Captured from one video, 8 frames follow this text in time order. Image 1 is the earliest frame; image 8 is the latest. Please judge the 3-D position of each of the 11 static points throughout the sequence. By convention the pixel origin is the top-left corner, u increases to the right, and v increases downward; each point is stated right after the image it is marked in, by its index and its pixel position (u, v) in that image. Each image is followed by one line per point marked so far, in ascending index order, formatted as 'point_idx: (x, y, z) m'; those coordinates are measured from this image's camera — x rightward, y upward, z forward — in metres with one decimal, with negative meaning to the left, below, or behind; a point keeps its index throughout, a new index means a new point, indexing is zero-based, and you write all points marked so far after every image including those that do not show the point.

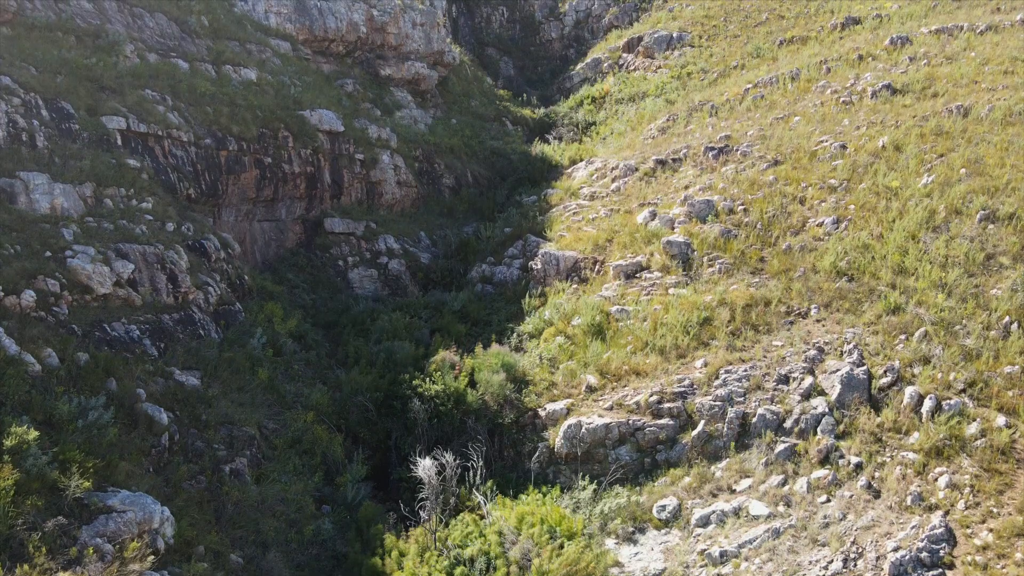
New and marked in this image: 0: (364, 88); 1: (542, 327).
0: (-3.8, +5.0, +18.6) m
1: (+0.5, -0.6, +11.5) m
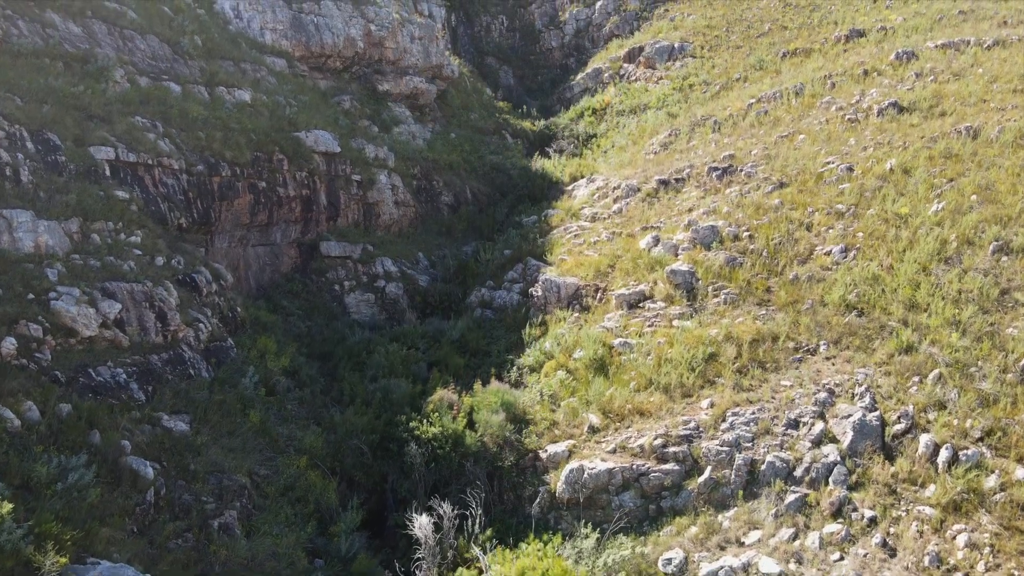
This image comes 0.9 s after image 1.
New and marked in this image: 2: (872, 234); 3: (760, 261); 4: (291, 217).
0: (-3.8, +4.5, +18.3) m
1: (+0.5, -1.1, +11.2) m
2: (+5.8, +0.9, +11.8) m
3: (+4.0, +0.4, +11.9) m
4: (-4.2, +1.3, +13.9) m
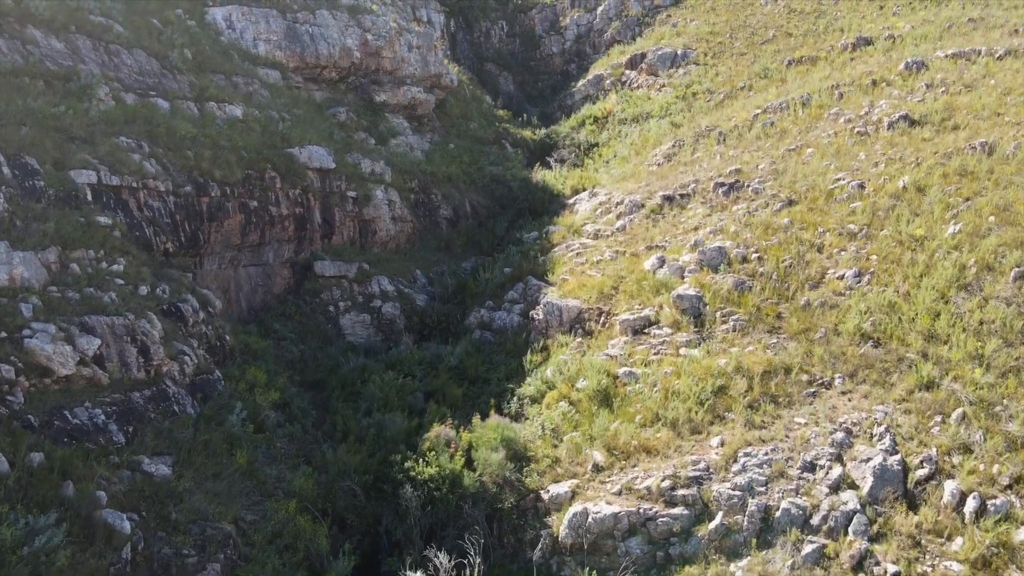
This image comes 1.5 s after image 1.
0: (-3.8, +4.1, +17.8) m
1: (+0.5, -1.5, +10.8) m
2: (+5.8, +0.5, +11.3) m
3: (+4.0, +0.1, +11.5) m
4: (-4.2, +0.9, +13.5) m
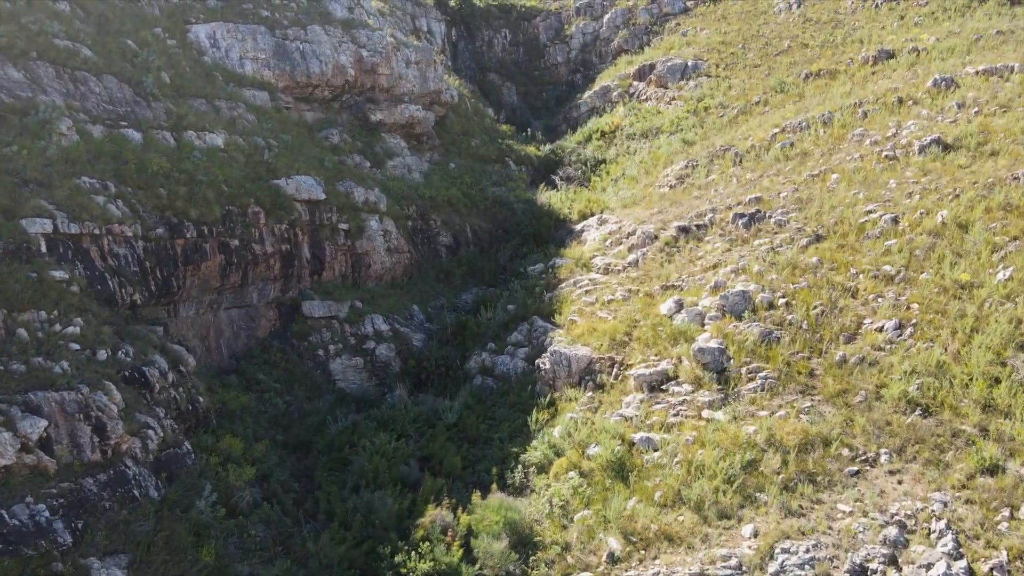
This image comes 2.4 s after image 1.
0: (-3.7, +3.4, +16.8) m
1: (+0.5, -2.2, +9.7) m
2: (+5.8, -0.3, +10.2) m
3: (+4.1, -0.7, +10.4) m
4: (-4.1, +0.2, +12.5) m
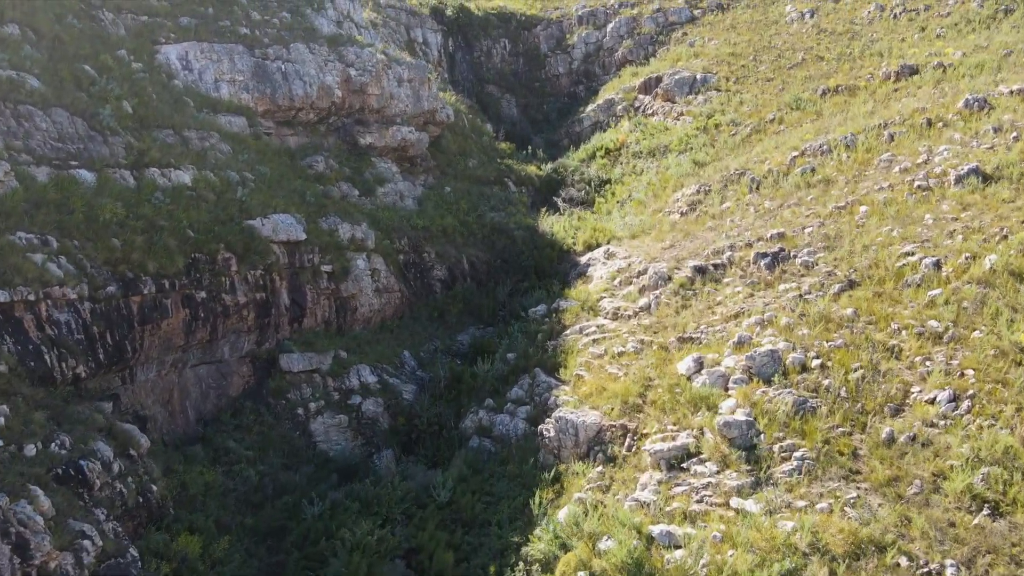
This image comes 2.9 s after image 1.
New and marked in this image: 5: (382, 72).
0: (-3.7, +2.6, +15.5) m
1: (+0.5, -3.0, +8.5) m
2: (+5.8, -1.1, +9.0) m
3: (+4.1, -1.5, +9.2) m
4: (-4.1, -0.6, +11.2) m
5: (-3.0, +4.9, +16.9) m
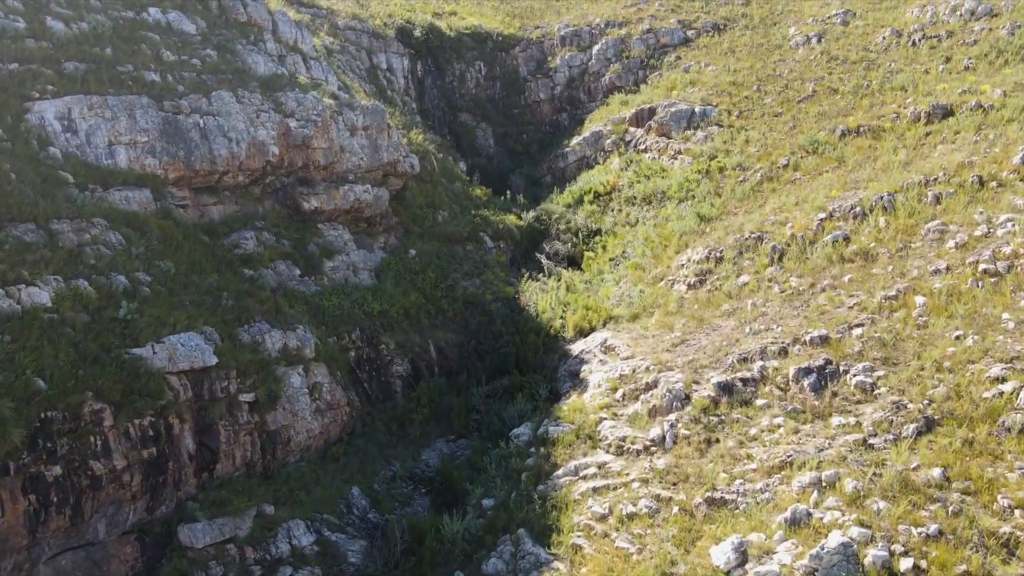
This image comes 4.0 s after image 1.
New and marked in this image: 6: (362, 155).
0: (-4.1, +0.8, +12.6) m
1: (+0.4, -4.7, +5.7) m
2: (+5.6, -2.7, +6.4) m
3: (+3.9, -3.2, +6.5) m
4: (-4.4, -2.3, +8.3) m
5: (-3.4, +3.2, +14.0) m
6: (-3.0, +2.7, +14.7) m
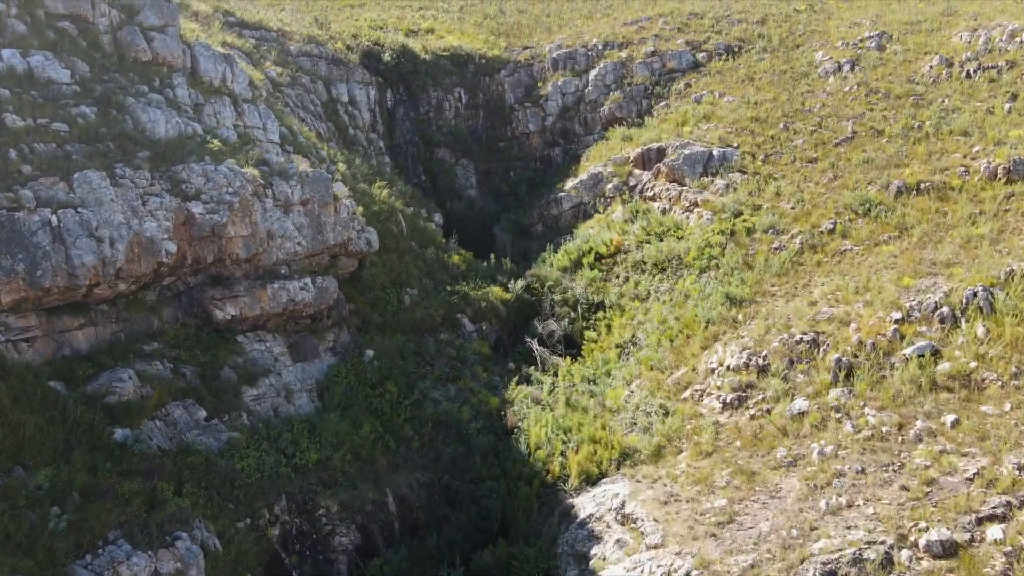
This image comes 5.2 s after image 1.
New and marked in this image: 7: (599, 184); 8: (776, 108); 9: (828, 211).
0: (-4.3, -1.1, +9.2) m
1: (+0.3, -6.6, +2.3) m
2: (+5.5, -4.6, +3.1) m
3: (+3.8, -5.0, +3.2) m
4: (-4.5, -4.2, +4.8) m
5: (-3.7, +1.3, +10.5) m
6: (-3.2, +0.8, +11.2) m
7: (+2.4, +2.8, +19.9) m
8: (+7.0, +4.8, +19.6) m
9: (+6.6, +1.6, +15.3) m
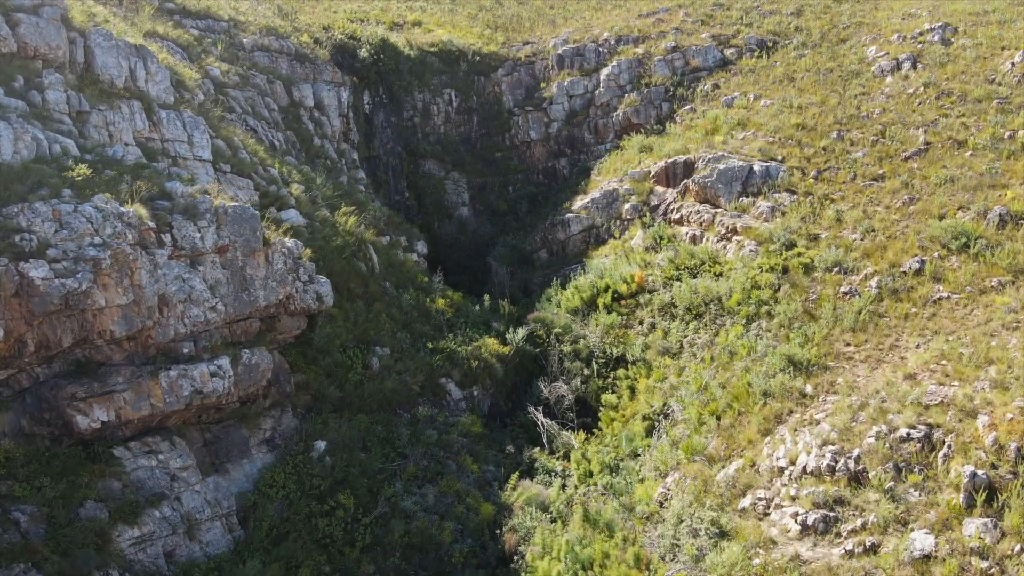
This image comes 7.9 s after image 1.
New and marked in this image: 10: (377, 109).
0: (-4.3, -2.0, +6.0) m
1: (+0.3, -7.5, -0.9) m
2: (+5.5, -5.5, -0.1) m
3: (+3.8, -5.9, 0.0) m
4: (-4.5, -5.1, +1.6) m
5: (-3.7, +0.4, +7.3) m
6: (-3.2, -0.1, +8.0) m
7: (+2.3, +1.9, +16.7) m
8: (+7.0, +3.9, +16.4) m
9: (+6.6, +0.7, +12.1) m
10: (-3.4, +4.5, +18.6) m
